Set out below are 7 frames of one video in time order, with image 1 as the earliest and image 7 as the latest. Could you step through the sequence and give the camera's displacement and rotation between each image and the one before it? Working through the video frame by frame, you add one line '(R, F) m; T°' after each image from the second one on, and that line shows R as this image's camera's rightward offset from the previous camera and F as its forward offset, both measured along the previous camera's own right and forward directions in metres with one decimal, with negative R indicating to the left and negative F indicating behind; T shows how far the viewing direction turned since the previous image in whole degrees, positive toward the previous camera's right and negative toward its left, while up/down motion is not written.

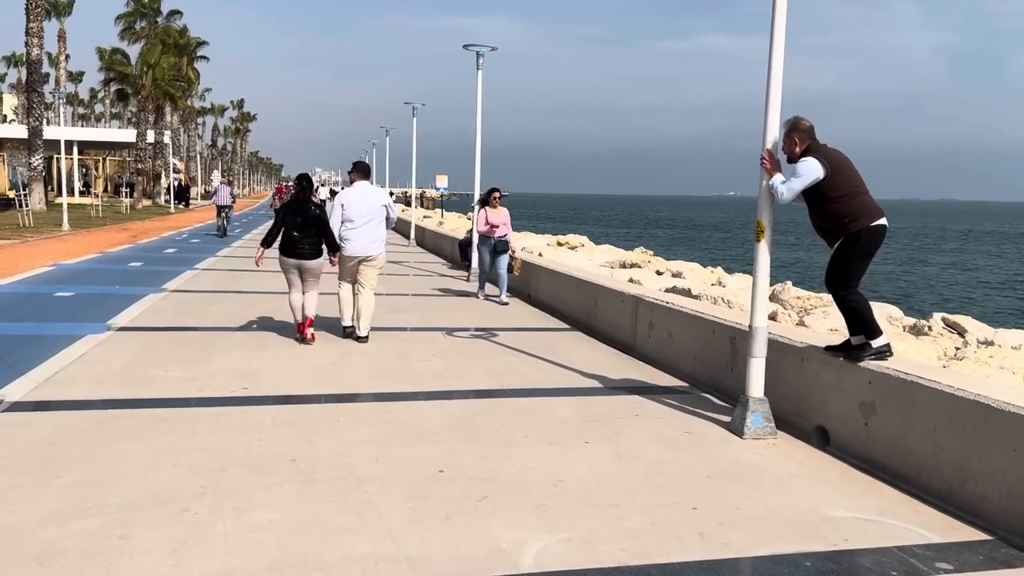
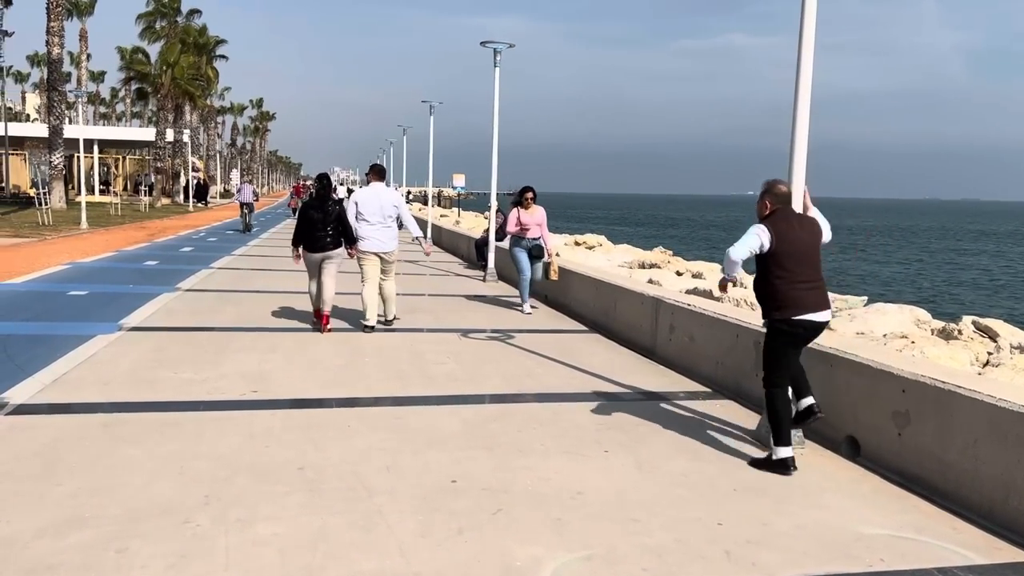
(0.0, +0.2) m; -1°
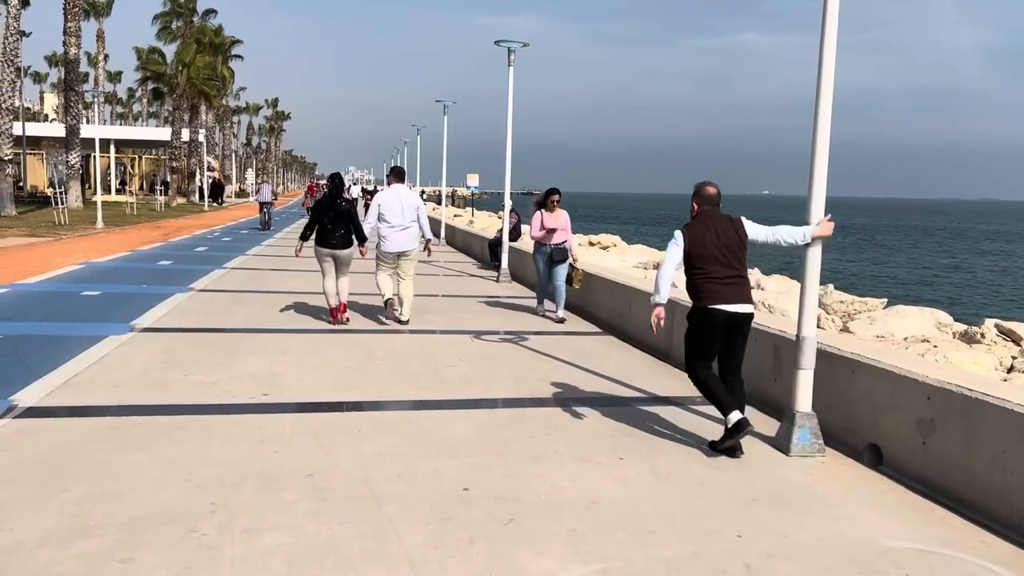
(0.0, +0.1) m; -1°
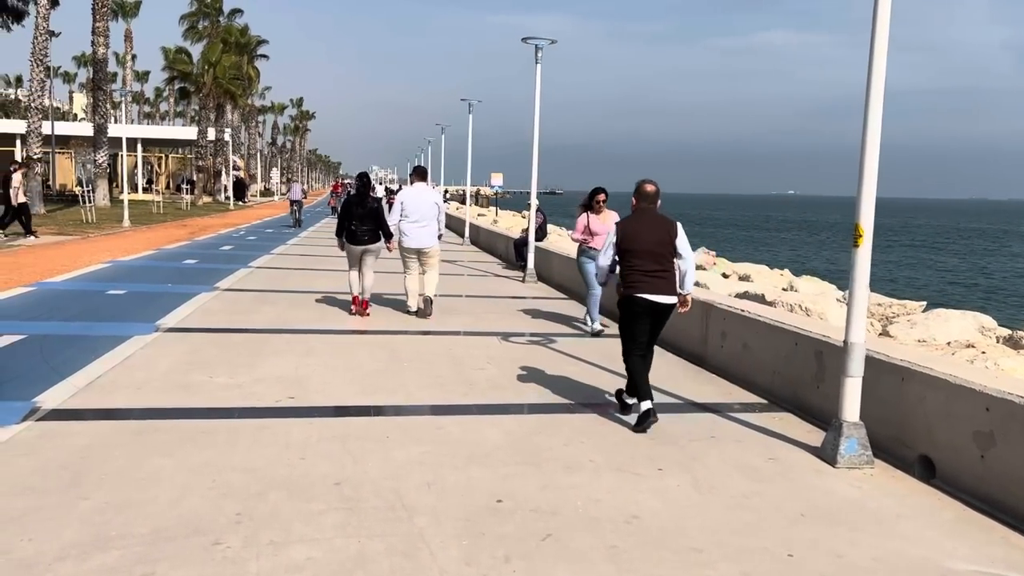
(-0.1, +0.2) m; -1°
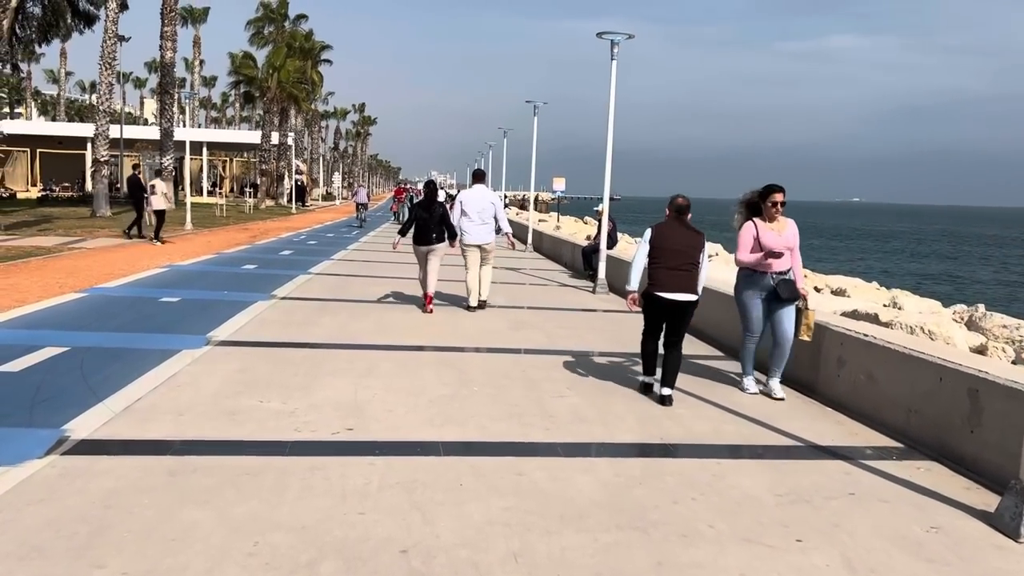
(-0.2, +0.9) m; -4°
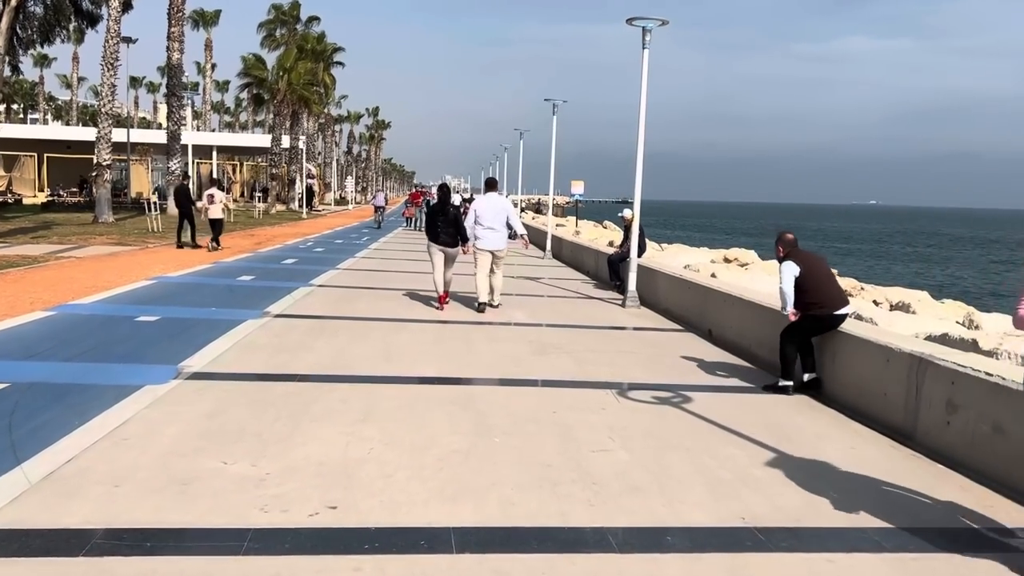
(-0.1, +1.3) m; -1°
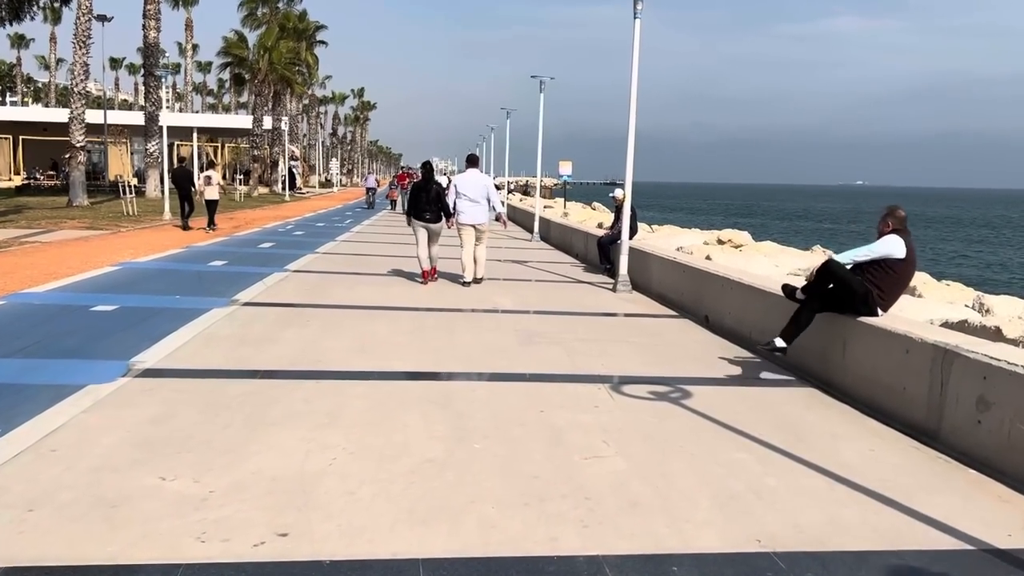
(0.0, +0.6) m; +1°
